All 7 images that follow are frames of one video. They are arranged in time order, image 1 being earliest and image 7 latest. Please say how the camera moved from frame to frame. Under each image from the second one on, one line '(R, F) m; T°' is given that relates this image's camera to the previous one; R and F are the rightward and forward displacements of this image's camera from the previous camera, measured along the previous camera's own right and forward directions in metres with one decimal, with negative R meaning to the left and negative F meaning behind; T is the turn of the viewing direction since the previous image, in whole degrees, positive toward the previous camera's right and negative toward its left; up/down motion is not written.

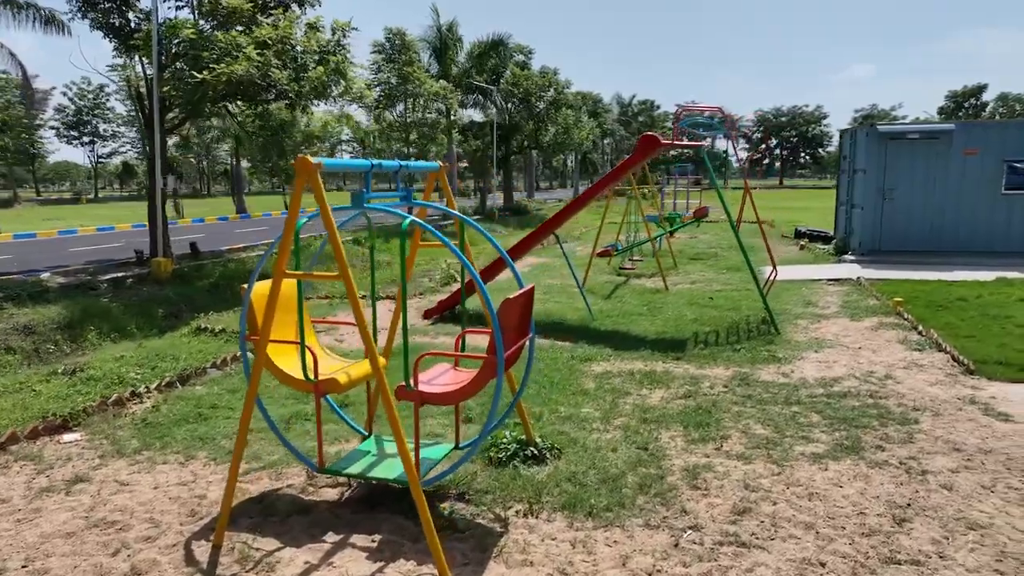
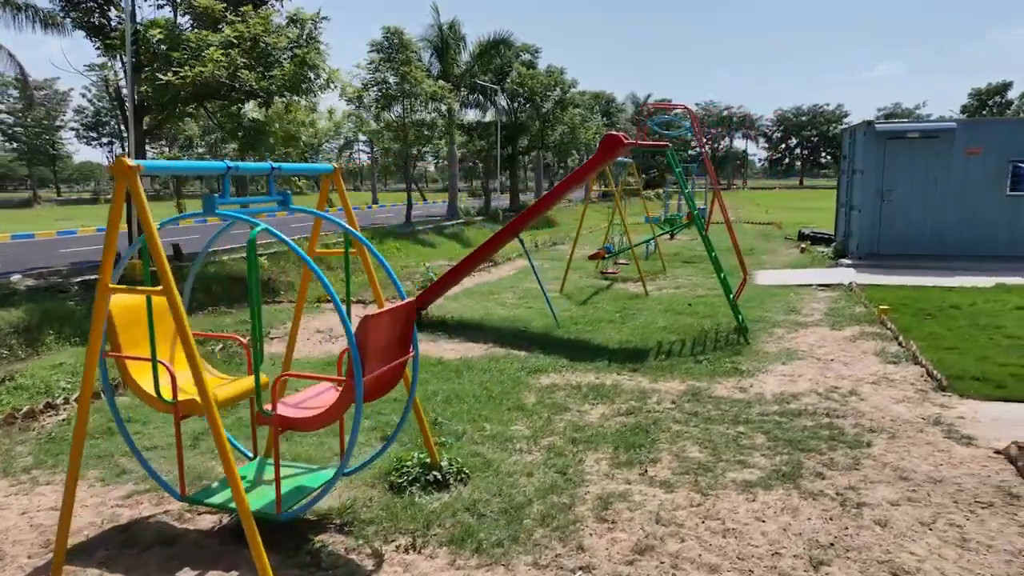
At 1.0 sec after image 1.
(+0.8, +0.4) m; -2°
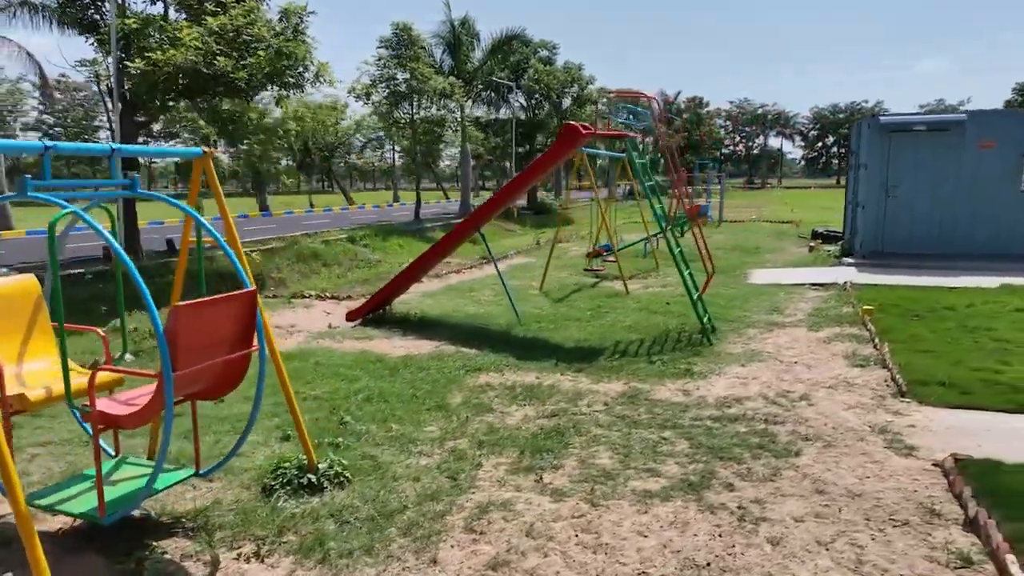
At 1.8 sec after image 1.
(+0.9, +0.3) m; -3°
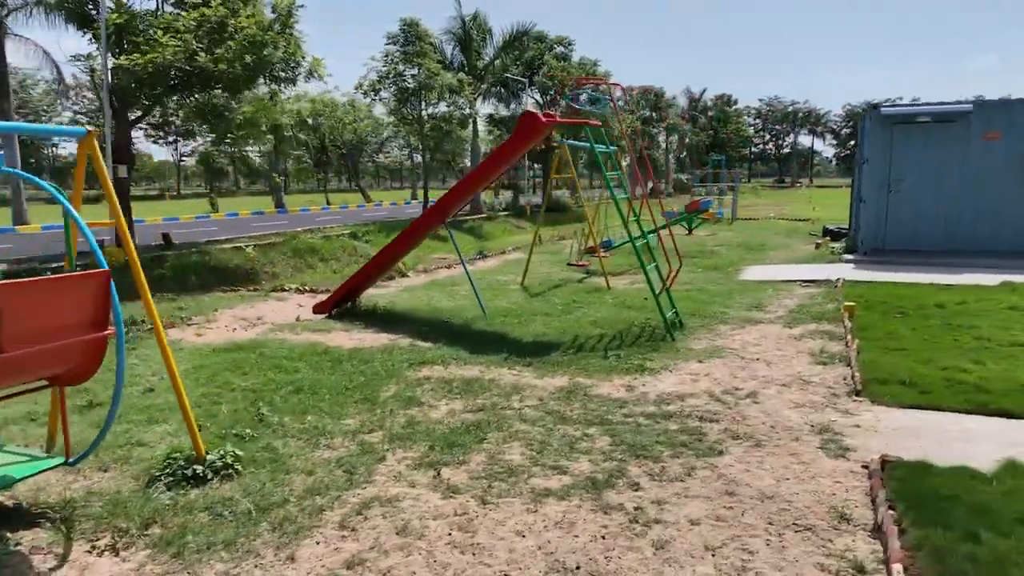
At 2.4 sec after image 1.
(+0.8, +0.2) m; -2°
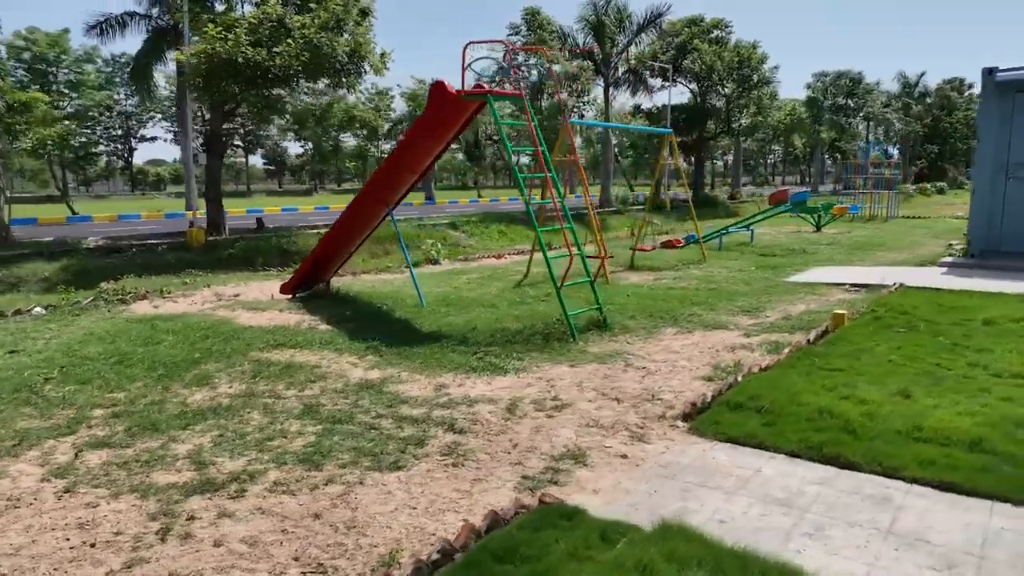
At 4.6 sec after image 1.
(+3.0, +1.1) m; -16°
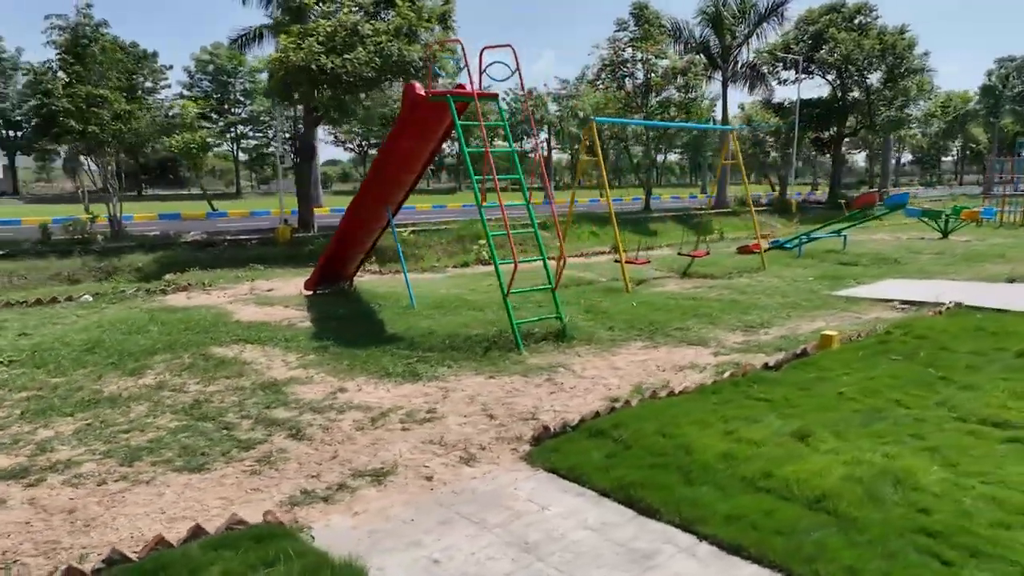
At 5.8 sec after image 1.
(+1.9, +0.4) m; -12°
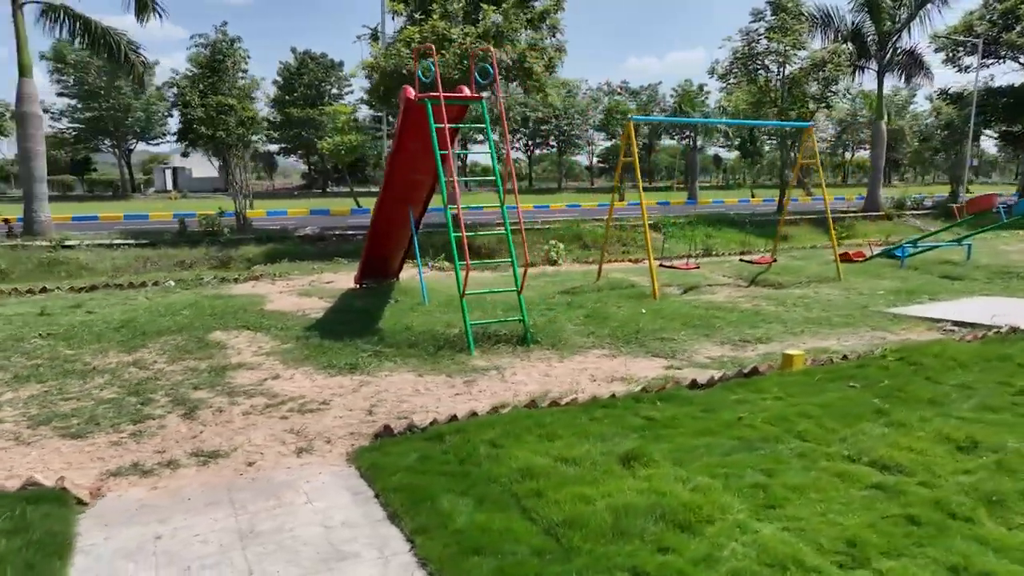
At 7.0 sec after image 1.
(+2.0, +0.2) m; -14°
